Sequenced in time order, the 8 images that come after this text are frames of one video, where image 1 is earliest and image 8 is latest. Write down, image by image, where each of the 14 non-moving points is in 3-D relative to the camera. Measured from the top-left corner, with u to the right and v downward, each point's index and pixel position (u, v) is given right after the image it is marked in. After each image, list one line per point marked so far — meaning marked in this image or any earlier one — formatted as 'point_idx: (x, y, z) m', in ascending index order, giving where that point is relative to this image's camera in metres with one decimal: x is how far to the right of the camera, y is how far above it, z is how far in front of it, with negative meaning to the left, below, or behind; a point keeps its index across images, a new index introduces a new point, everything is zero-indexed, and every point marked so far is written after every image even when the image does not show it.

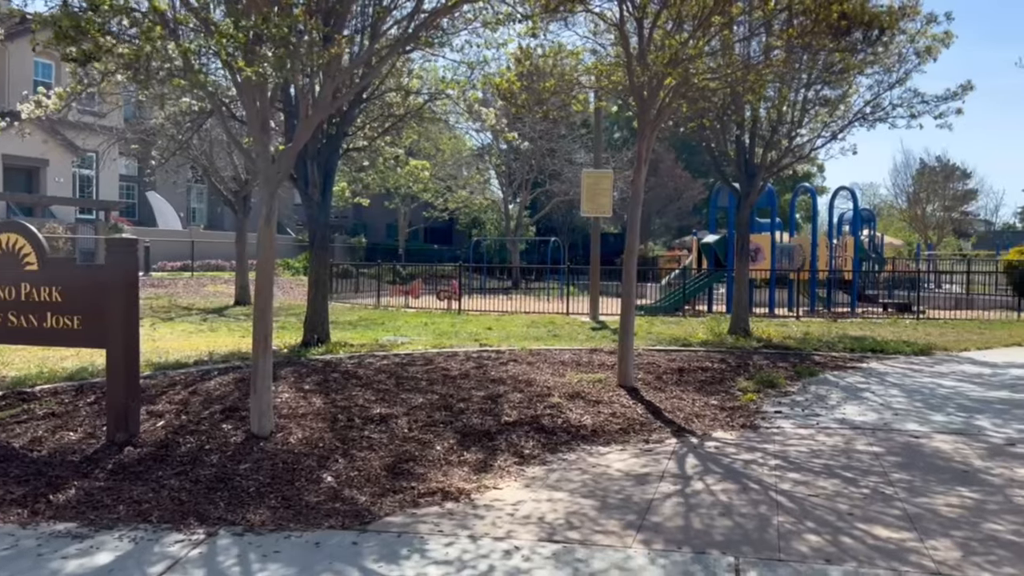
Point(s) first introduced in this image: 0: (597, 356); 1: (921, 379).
0: (+1.2, -0.9, +11.4) m
1: (+5.1, -1.1, +10.2) m
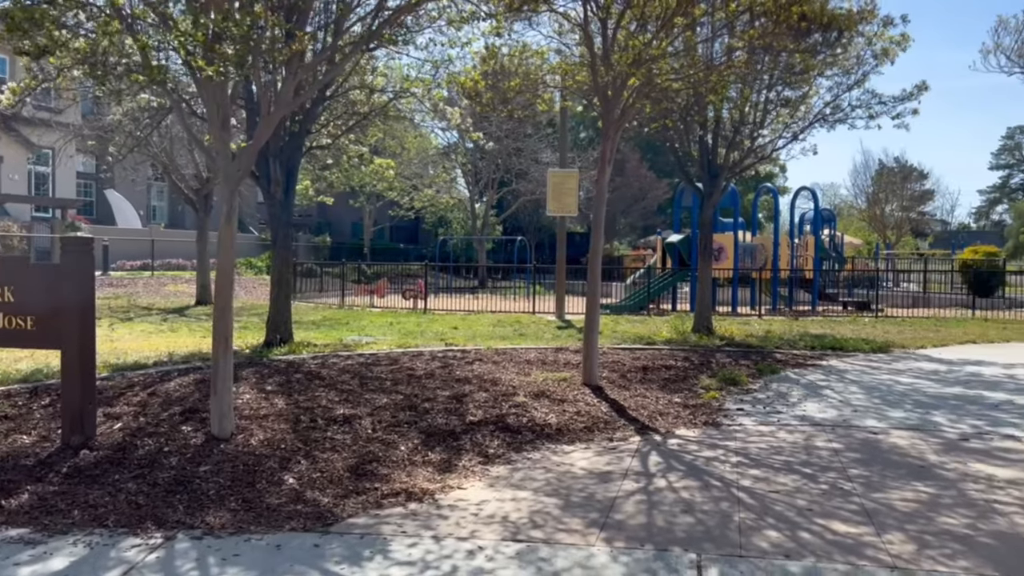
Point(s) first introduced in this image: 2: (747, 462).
0: (+0.7, -0.9, +11.5) m
1: (+4.7, -1.1, +10.4) m
2: (+1.8, -1.3, +6.2) m
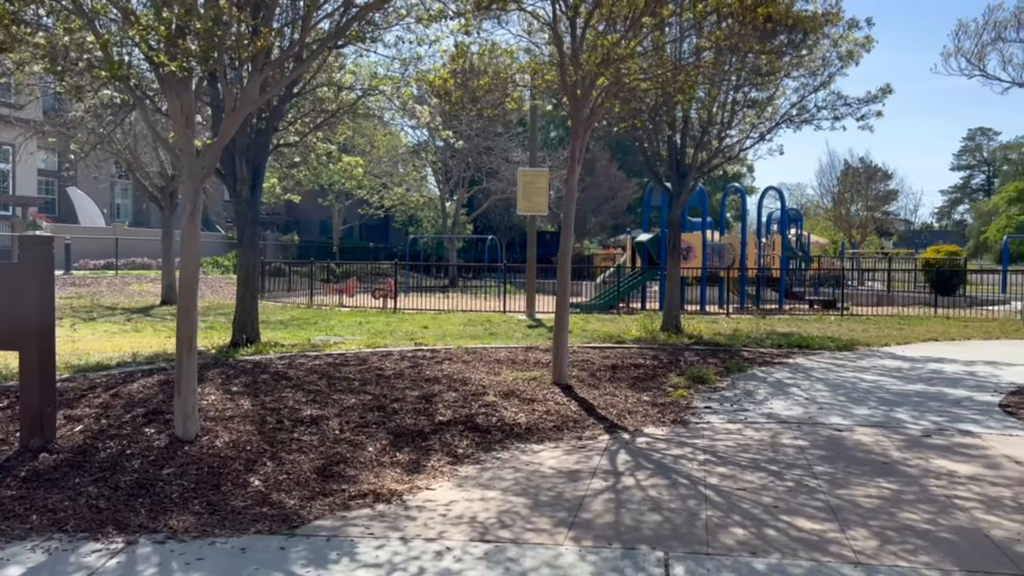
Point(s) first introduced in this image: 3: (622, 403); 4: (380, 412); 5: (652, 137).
0: (+0.3, -0.9, +11.5) m
1: (+4.3, -1.1, +10.6) m
2: (+1.5, -1.3, +6.3) m
3: (+1.1, -1.2, +8.3) m
4: (-1.2, -1.1, +7.5) m
5: (+2.6, +2.8, +15.5) m
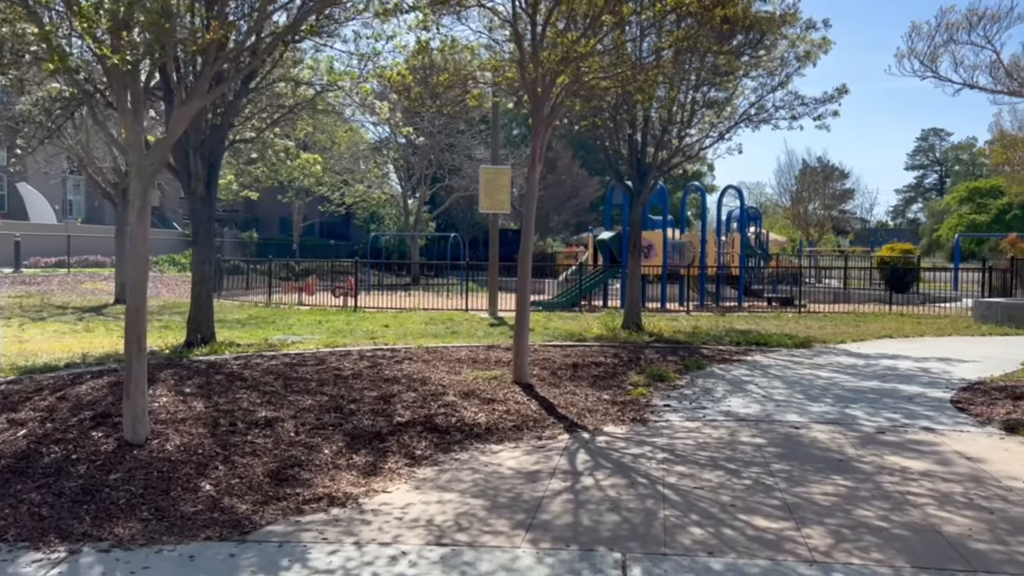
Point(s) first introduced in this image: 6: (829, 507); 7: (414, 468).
0: (-0.3, -0.9, +11.4) m
1: (+3.8, -1.1, +10.7) m
2: (+1.2, -1.3, +6.3) m
3: (+0.7, -1.1, +8.3) m
4: (-1.6, -1.1, +7.4) m
5: (+1.9, +2.9, +15.6) m
6: (+2.0, -1.4, +5.2) m
7: (-0.7, -1.3, +6.0) m
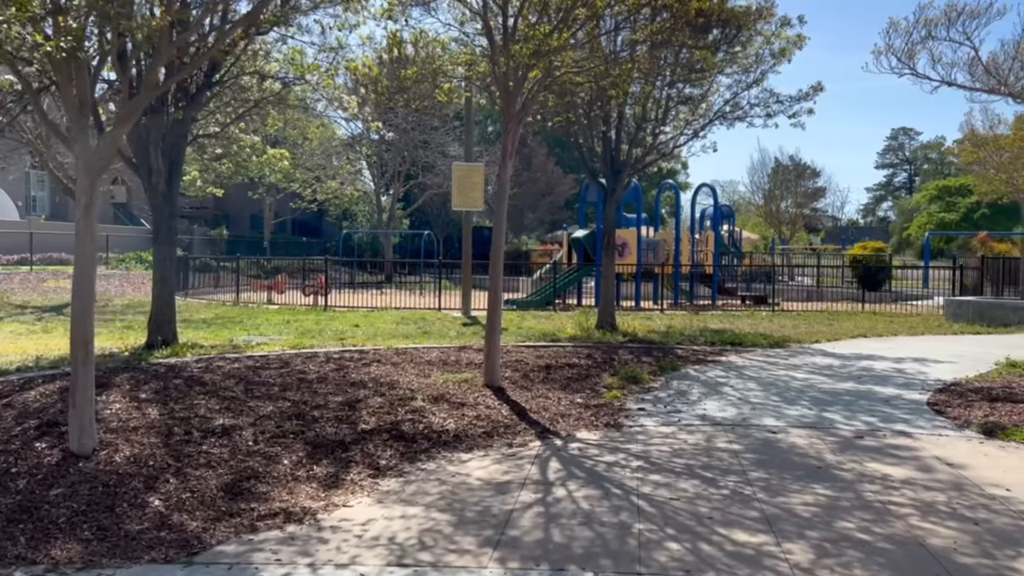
0: (-0.7, -0.9, +11.1) m
1: (+3.4, -1.1, +10.6) m
2: (+1.0, -1.3, +6.0) m
3: (+0.4, -1.1, +8.0) m
4: (-1.8, -1.1, +7.0) m
5: (+1.4, +2.9, +15.4) m
6: (+1.8, -1.4, +5.0) m
7: (-0.9, -1.3, +5.7) m
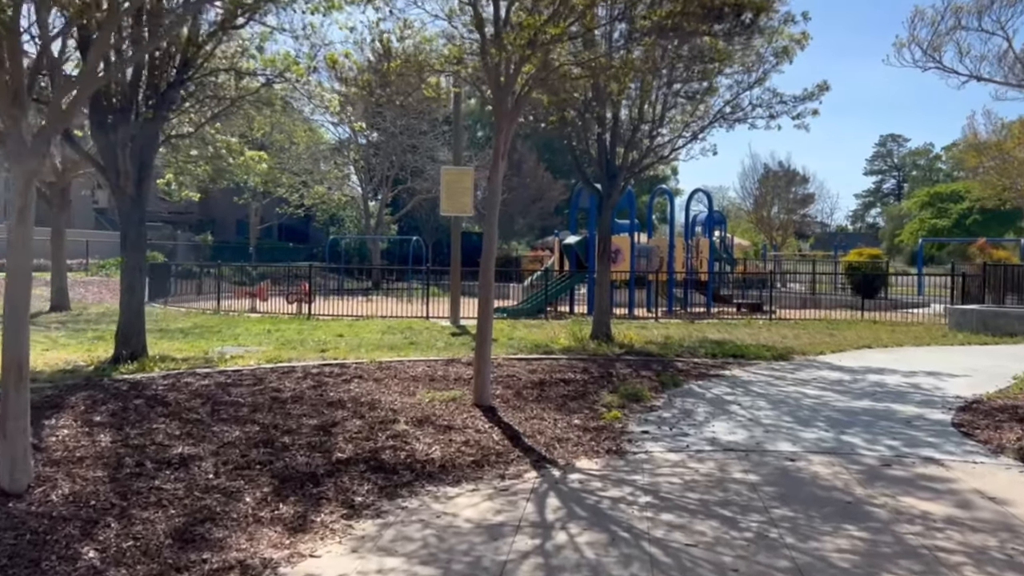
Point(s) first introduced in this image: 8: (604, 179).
0: (-0.8, -1.0, +10.4) m
1: (+3.3, -1.2, +9.9) m
2: (+1.0, -1.4, +5.4) m
3: (+0.3, -1.3, +7.3) m
4: (-1.9, -1.2, +6.3) m
5: (+1.2, +2.7, +14.7) m
6: (+1.8, -1.5, +4.3) m
7: (-1.0, -1.4, +5.0) m
8: (+1.7, +2.0, +14.8) m
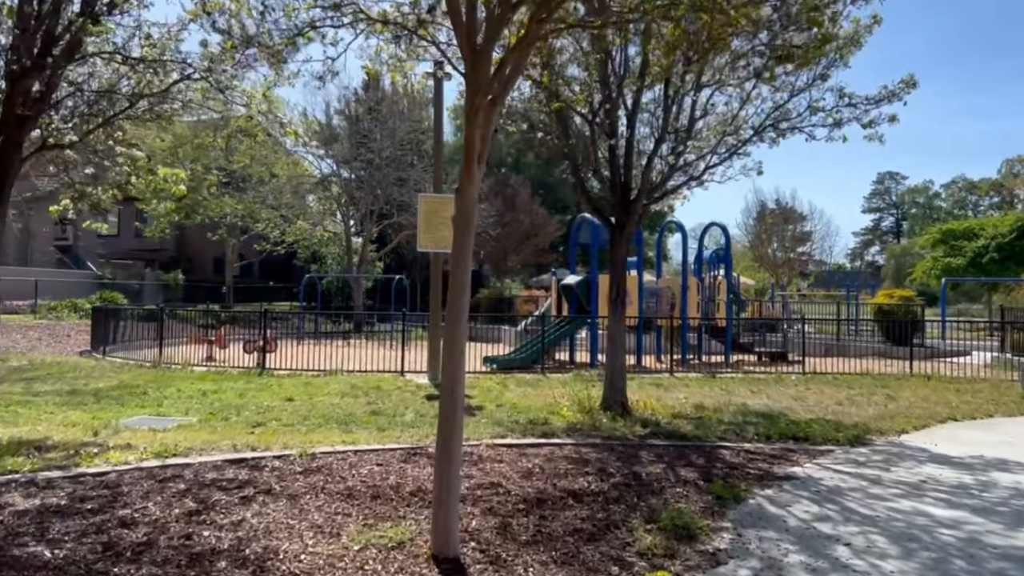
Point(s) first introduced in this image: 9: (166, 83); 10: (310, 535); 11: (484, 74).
0: (-0.9, -1.6, +7.3) m
1: (+3.2, -1.8, +6.8) m
2: (+0.9, -1.8, +2.2) m
3: (+0.2, -1.7, +4.2) m
4: (-2.0, -1.6, +3.2) m
5: (+1.1, +2.0, +11.8) m
6: (+1.7, -1.8, +1.2) m
7: (-1.1, -1.8, +1.9) m
8: (+1.5, +1.2, +11.8) m
9: (-4.2, +2.4, +9.7) m
10: (-1.4, -1.6, +5.5) m
11: (-0.2, +1.4, +5.7) m
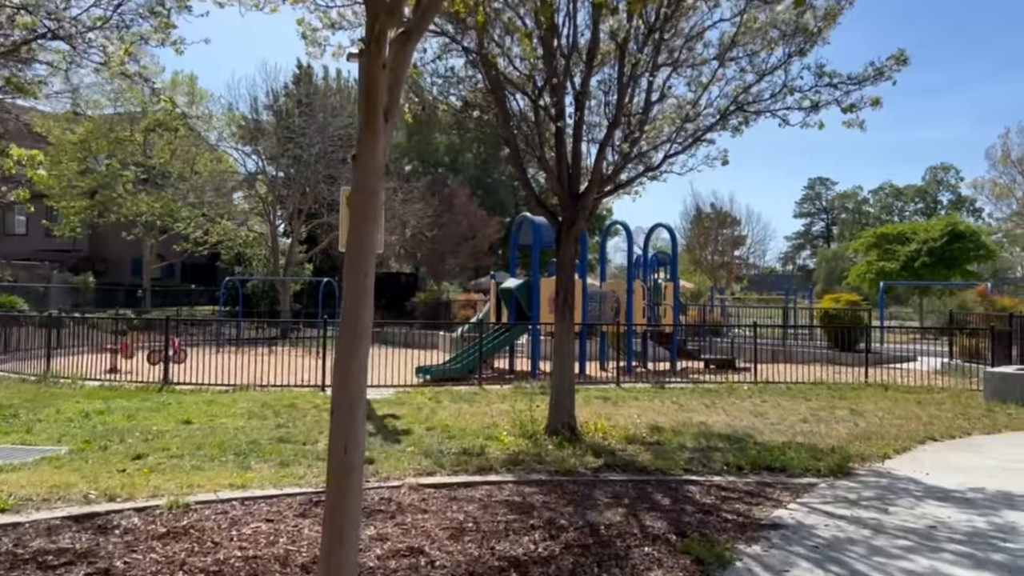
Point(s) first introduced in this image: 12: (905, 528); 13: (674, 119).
0: (-1.4, -1.7, +5.7) m
1: (+2.7, -1.8, +5.5) m
2: (+0.7, -1.8, +0.8) m
3: (-0.1, -1.7, +2.7) m
4: (-2.2, -1.7, +1.5) m
5: (+0.2, +1.9, +10.3) m
6: (+1.6, -1.8, -0.2) m
7: (-1.2, -1.8, +0.3) m
8: (+0.6, +1.1, +10.4) m
9: (-4.9, +2.4, +7.8) m
10: (-1.7, -1.7, +3.9) m
11: (-0.6, +1.4, +4.1) m
12: (+3.0, -1.8, +6.4) m
13: (+2.2, +2.3, +11.2) m
